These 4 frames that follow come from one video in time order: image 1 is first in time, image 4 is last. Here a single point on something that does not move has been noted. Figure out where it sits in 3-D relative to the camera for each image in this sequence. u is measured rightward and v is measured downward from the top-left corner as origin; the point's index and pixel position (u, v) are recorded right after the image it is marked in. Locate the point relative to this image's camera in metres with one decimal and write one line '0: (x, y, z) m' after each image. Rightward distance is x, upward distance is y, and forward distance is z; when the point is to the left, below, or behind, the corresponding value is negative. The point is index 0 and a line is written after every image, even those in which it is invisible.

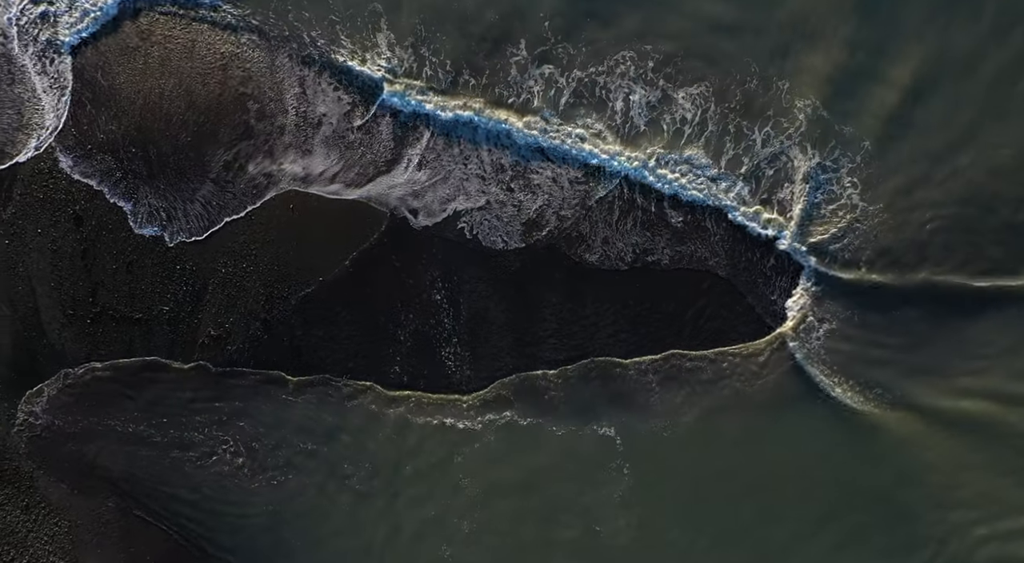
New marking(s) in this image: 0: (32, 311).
0: (-3.8, -0.2, +7.9) m
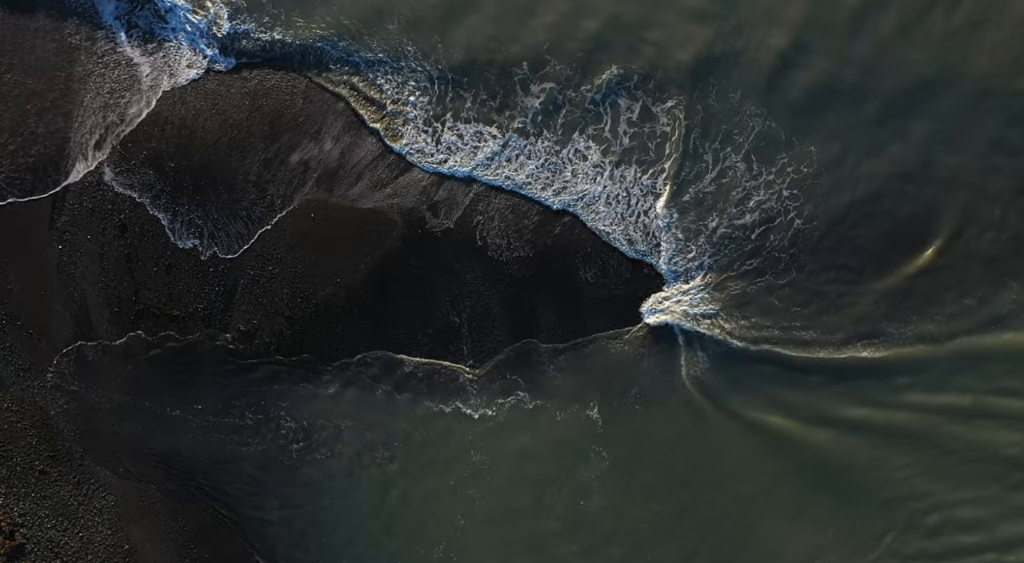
0: (-3.8, -0.3, +8.8) m
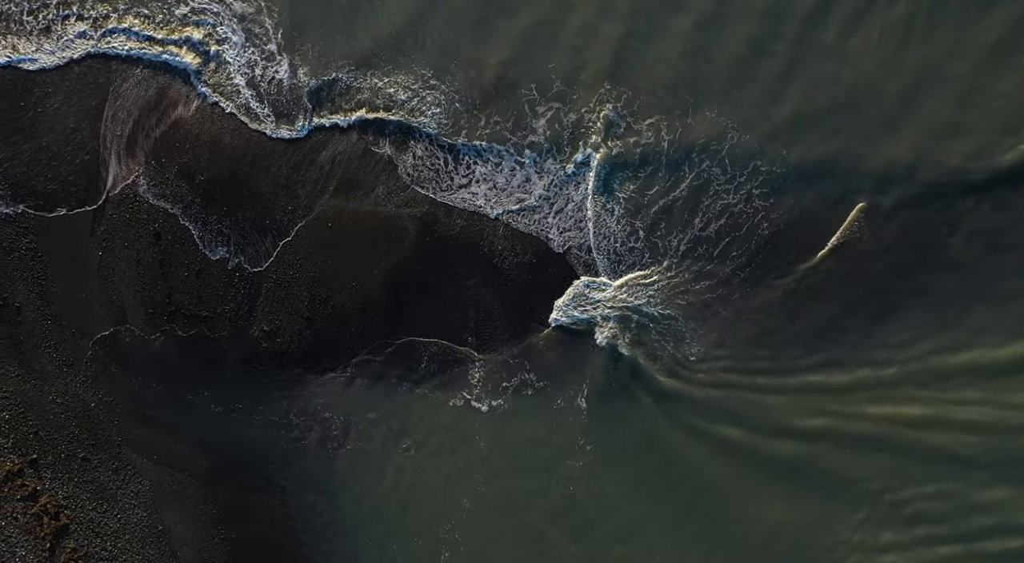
0: (-3.8, -0.3, +9.6) m
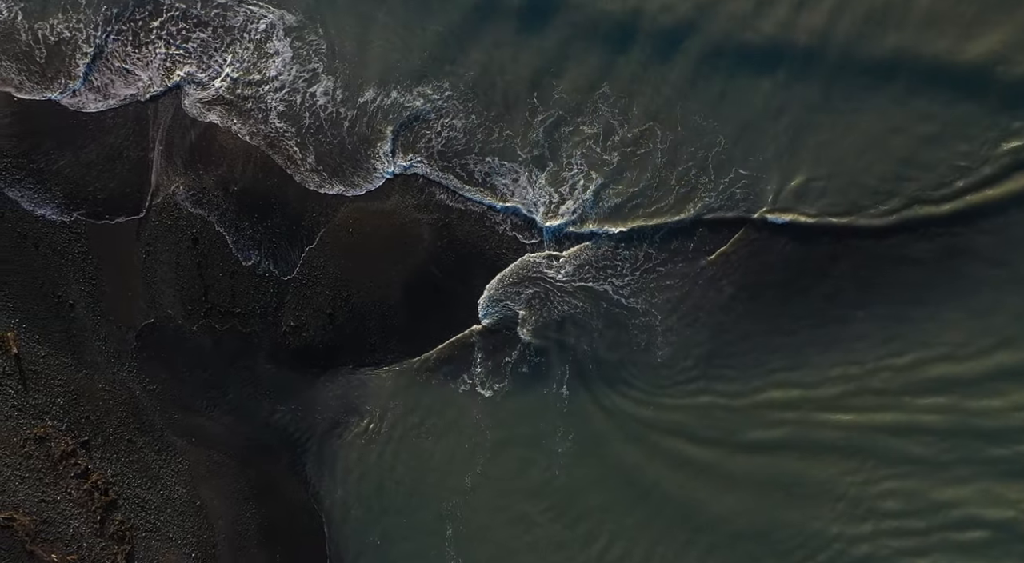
0: (-3.8, -0.3, +10.7) m
